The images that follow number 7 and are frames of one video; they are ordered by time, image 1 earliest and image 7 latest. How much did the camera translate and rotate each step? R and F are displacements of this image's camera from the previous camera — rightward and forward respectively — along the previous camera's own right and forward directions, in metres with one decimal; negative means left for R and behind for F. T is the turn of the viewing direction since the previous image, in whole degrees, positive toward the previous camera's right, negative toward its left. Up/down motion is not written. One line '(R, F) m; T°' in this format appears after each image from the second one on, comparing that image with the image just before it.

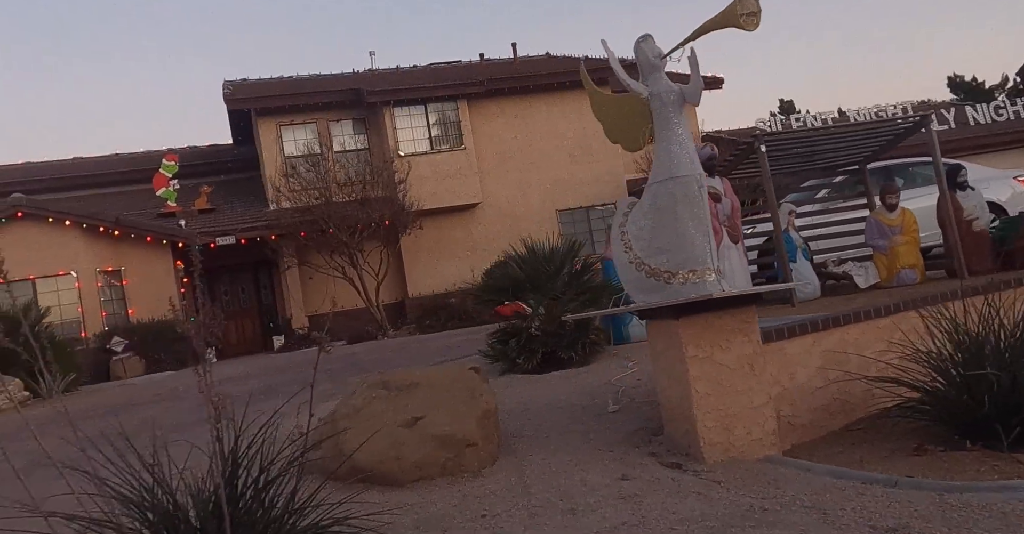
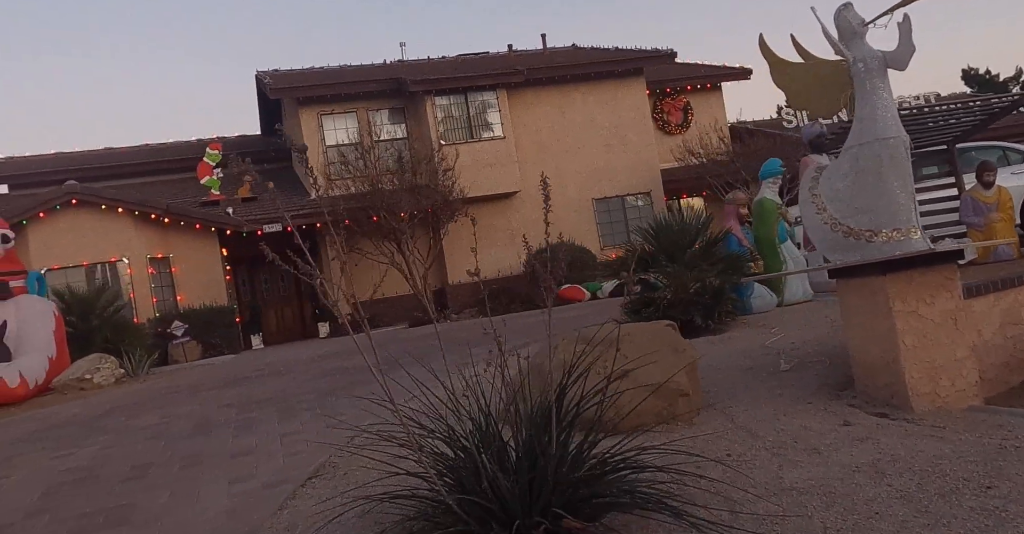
(-1.4, -0.2) m; -1°
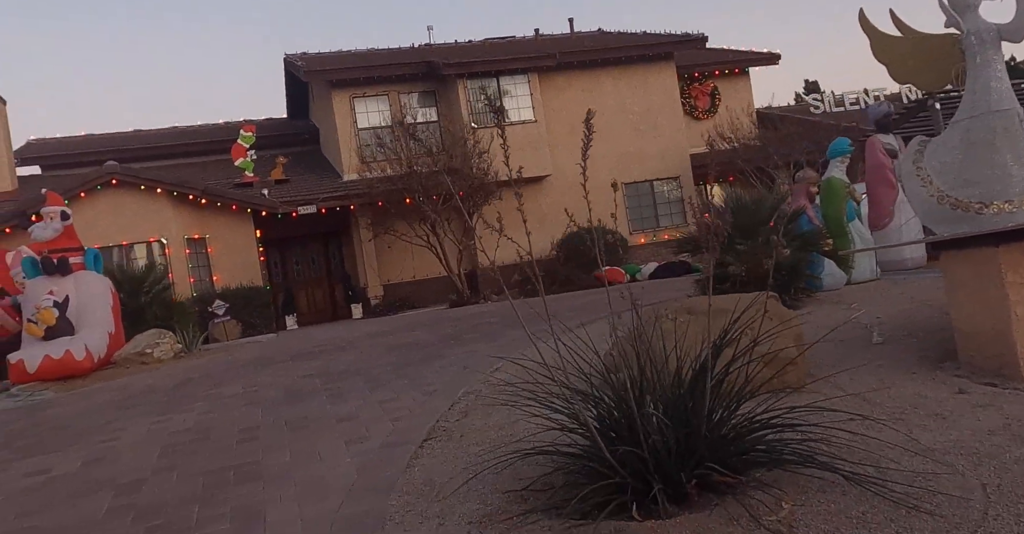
(-0.7, -0.1) m; -1°
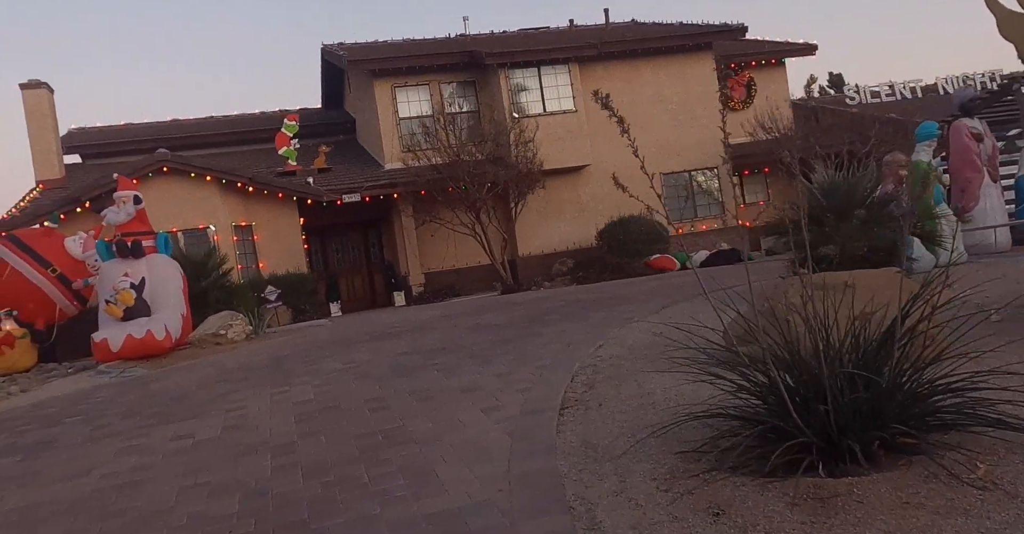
(-0.8, -0.1) m; -2°
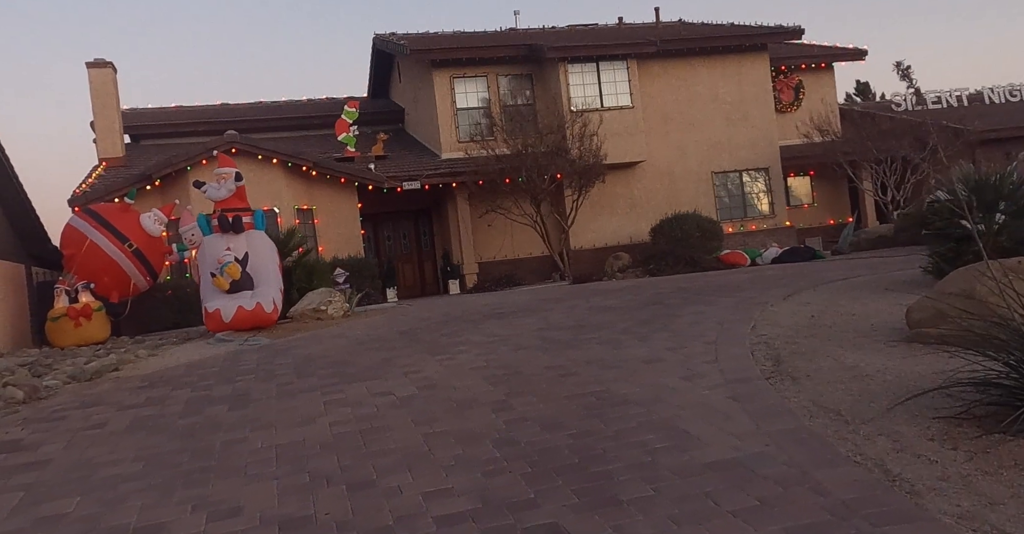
(-1.4, -0.2) m; -2°
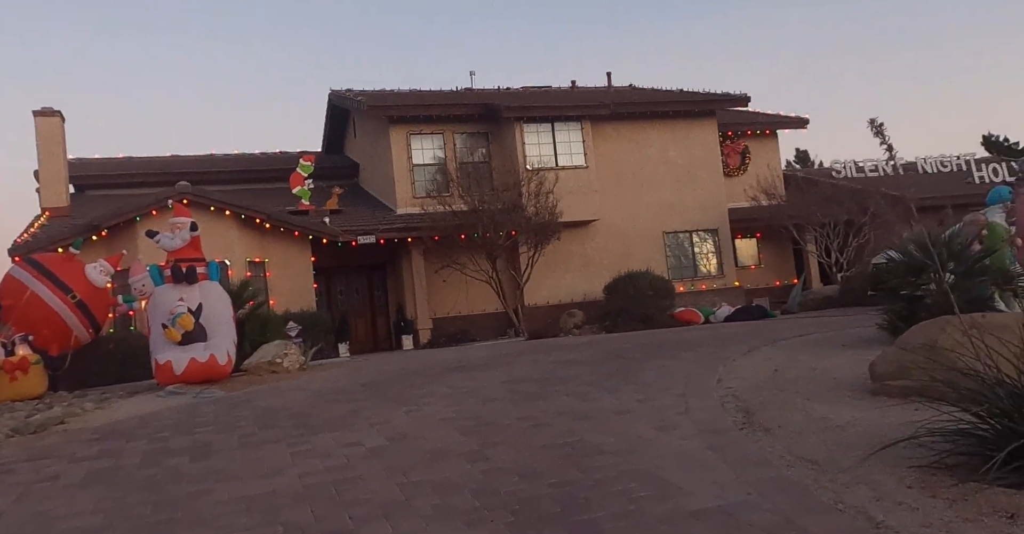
(-0.2, 0.0) m; +4°
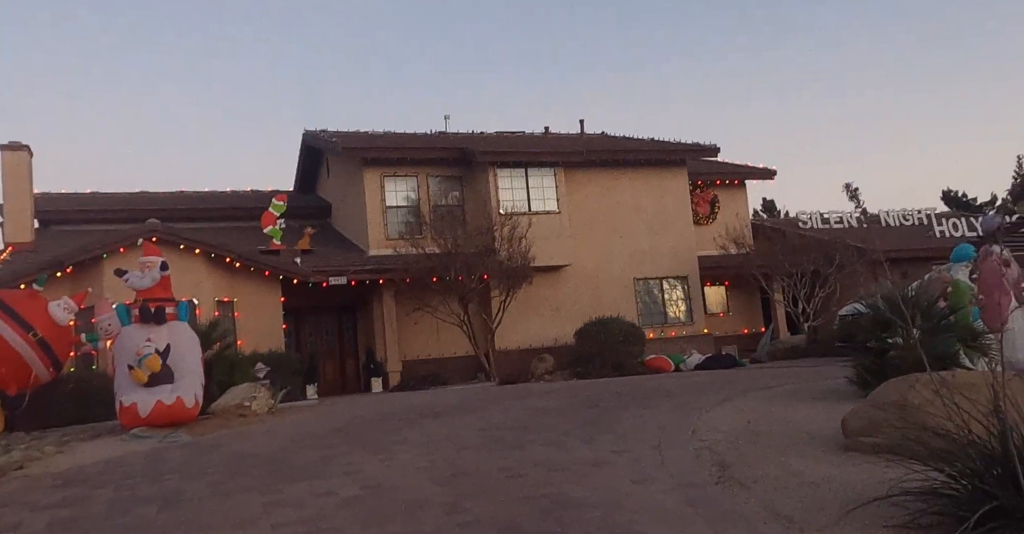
(-0.1, 0.0) m; +2°
